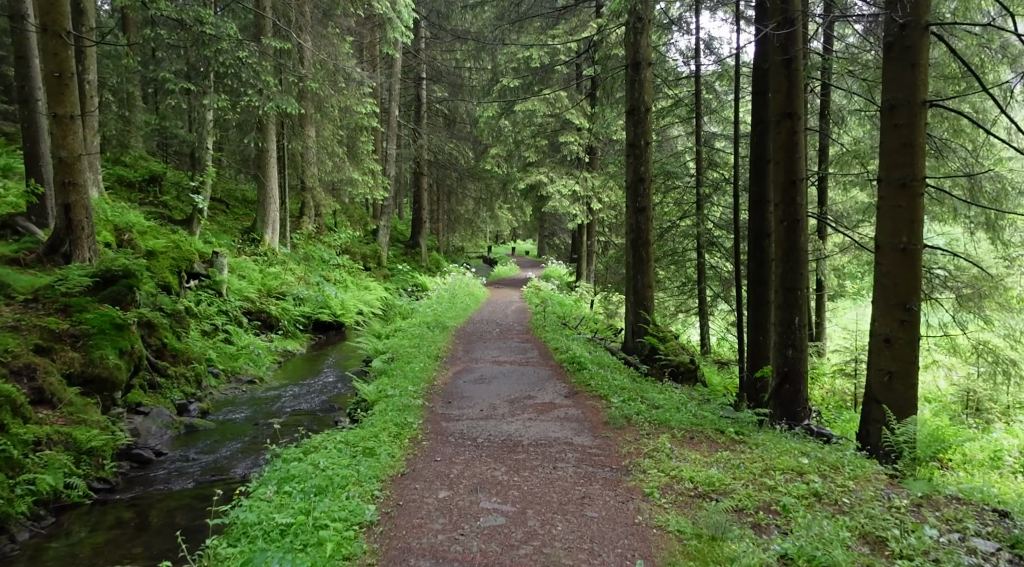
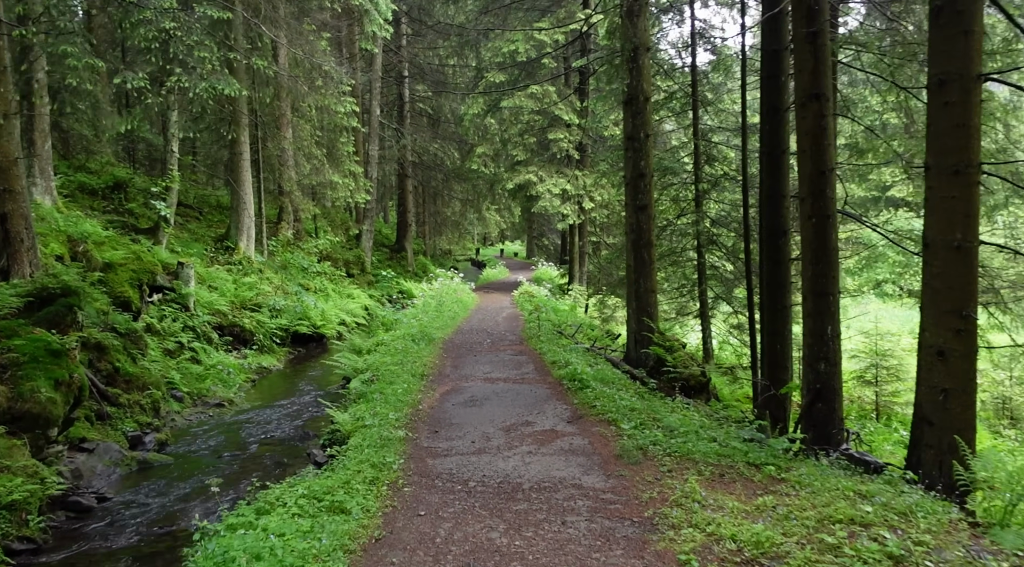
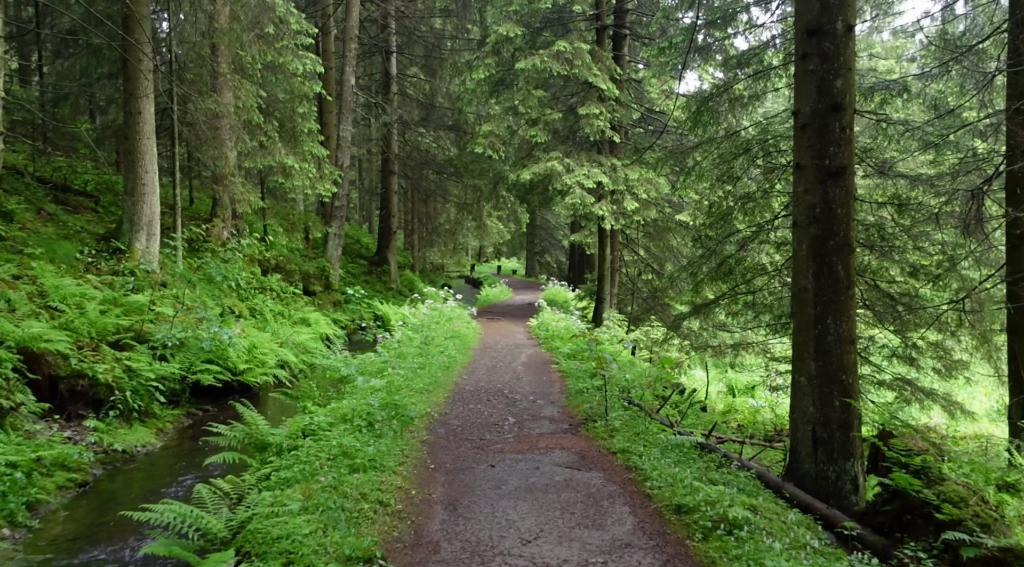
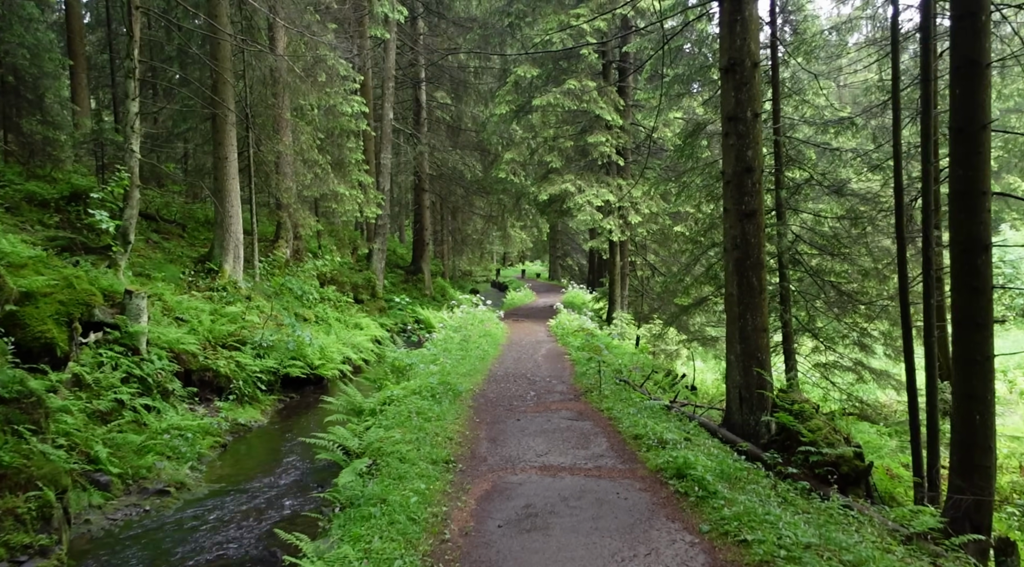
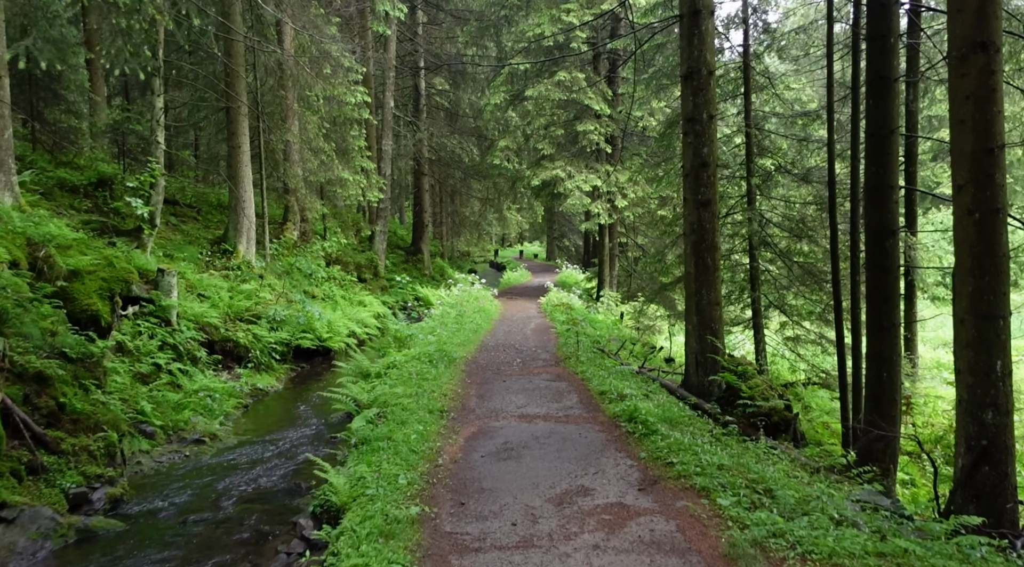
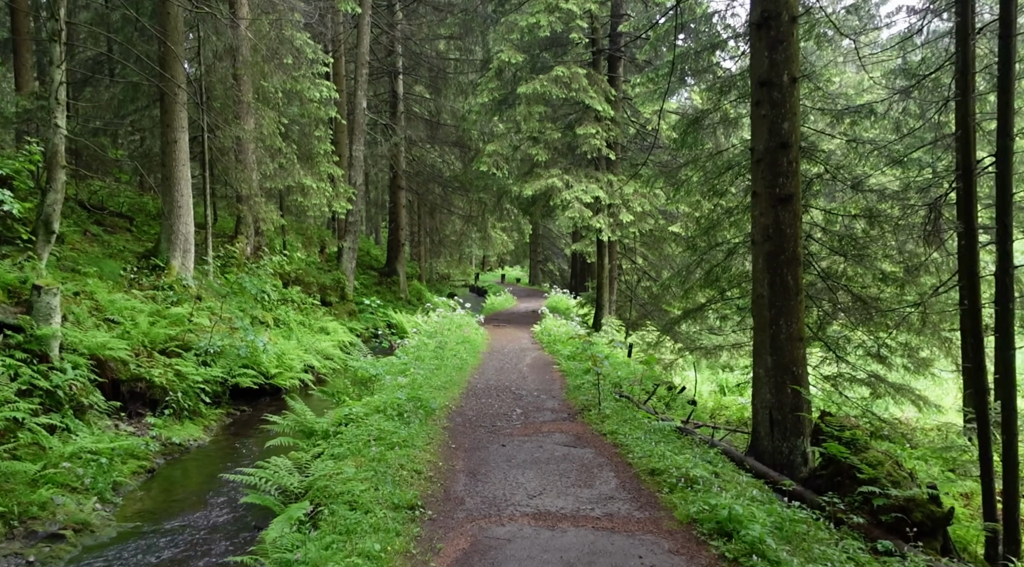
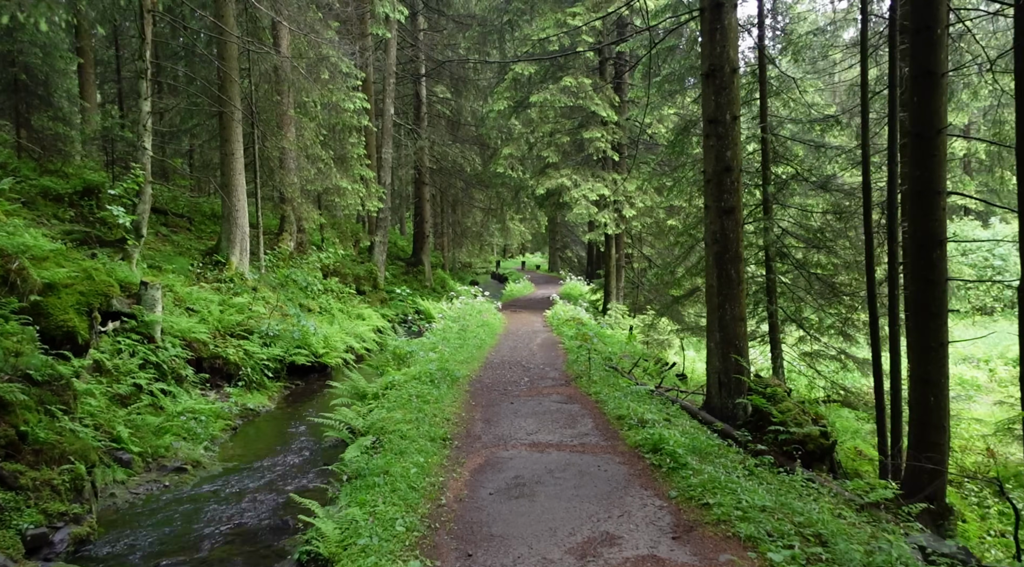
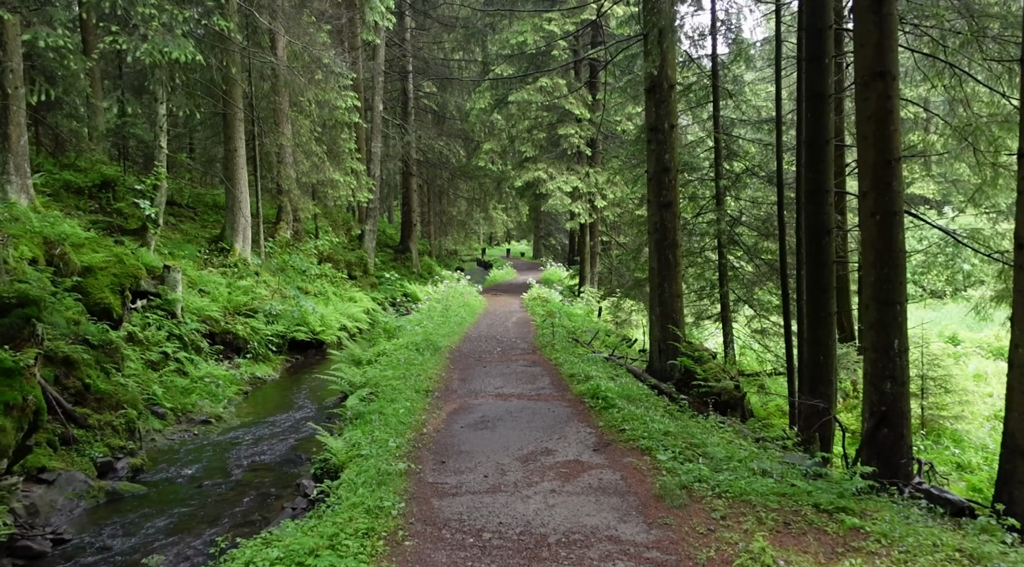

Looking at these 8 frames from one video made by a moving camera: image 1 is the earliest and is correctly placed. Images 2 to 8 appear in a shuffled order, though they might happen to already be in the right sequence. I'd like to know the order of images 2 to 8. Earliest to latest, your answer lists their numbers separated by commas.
2, 8, 5, 7, 4, 6, 3
